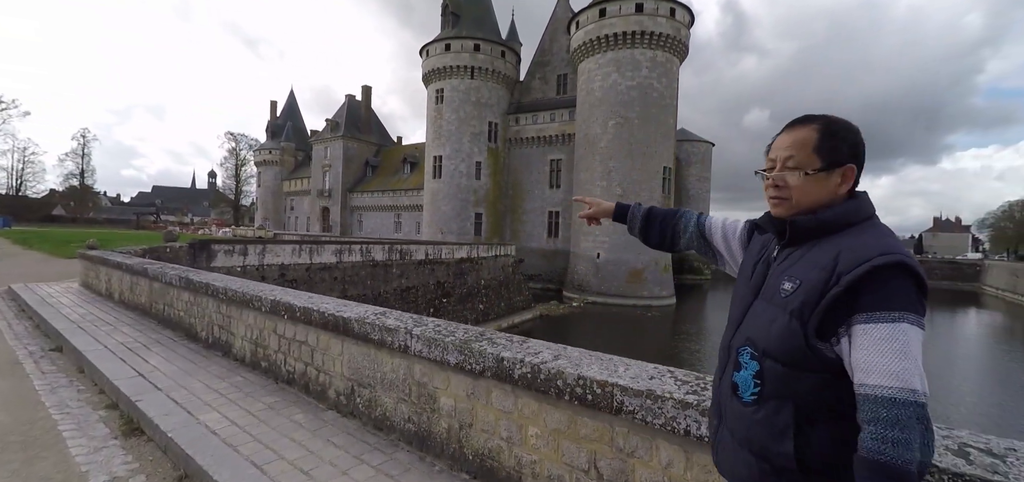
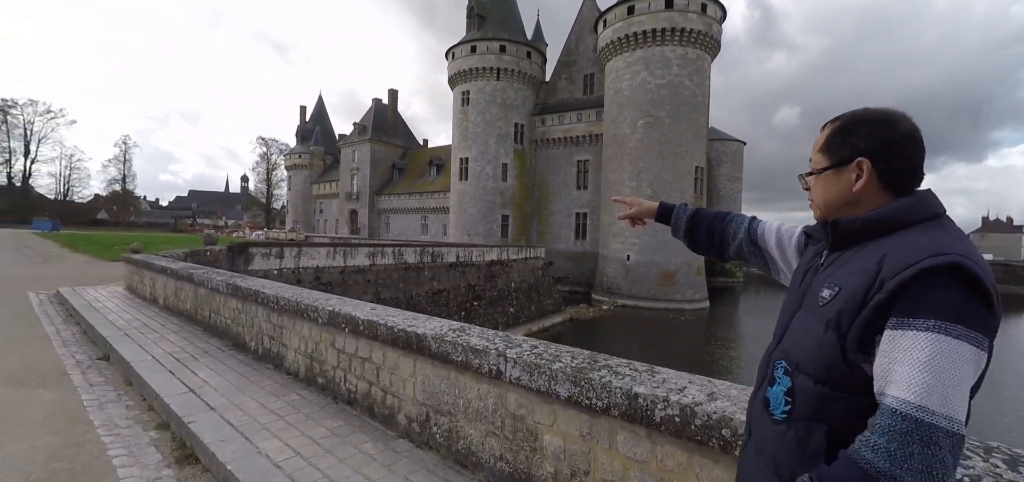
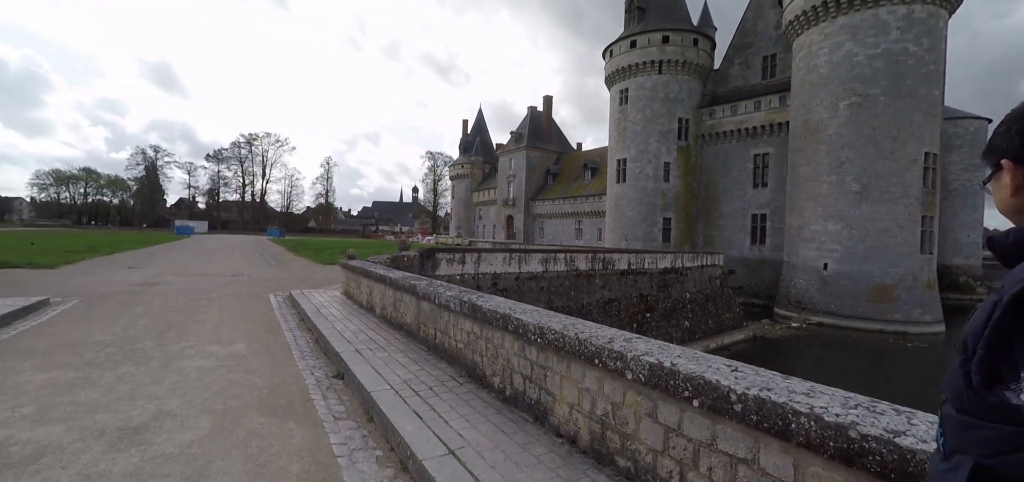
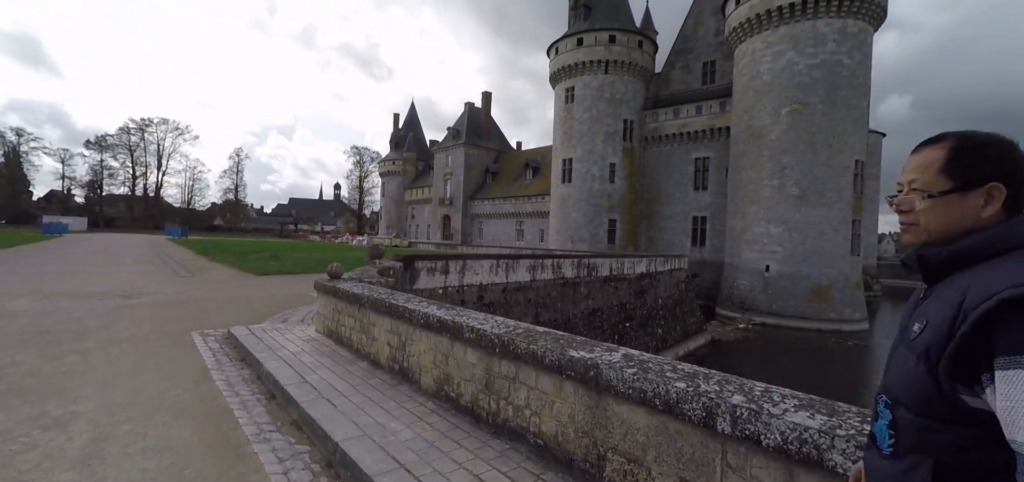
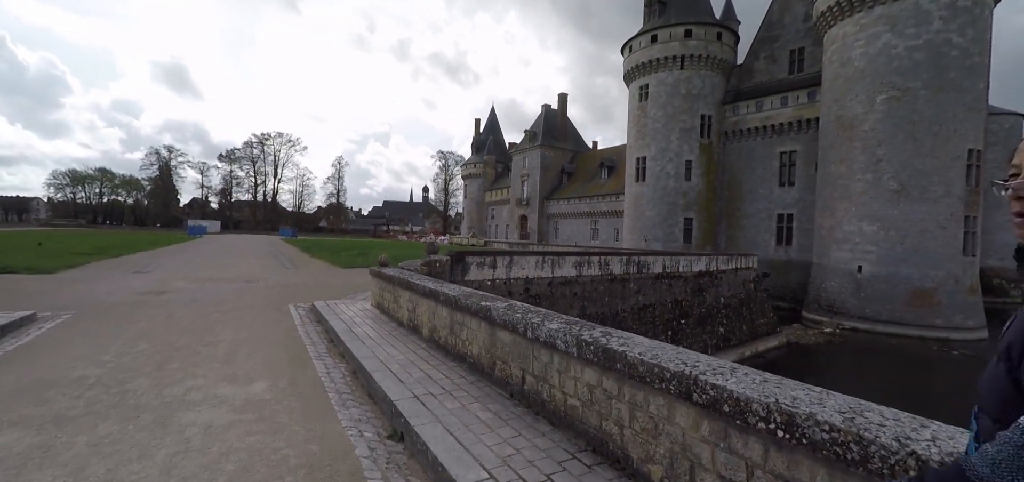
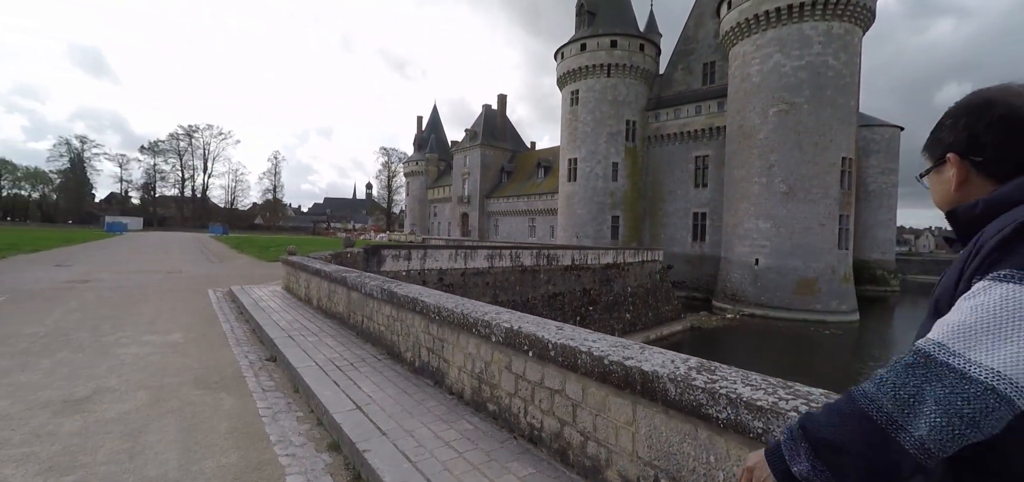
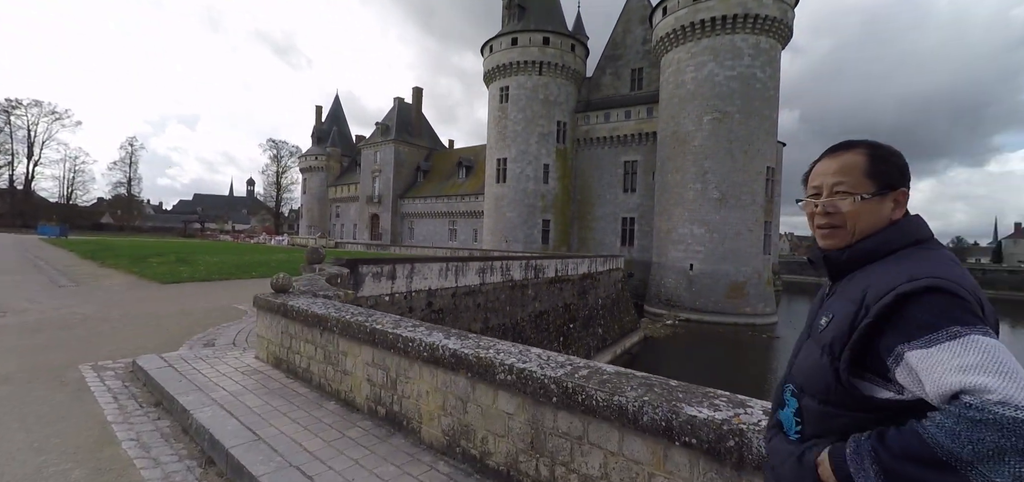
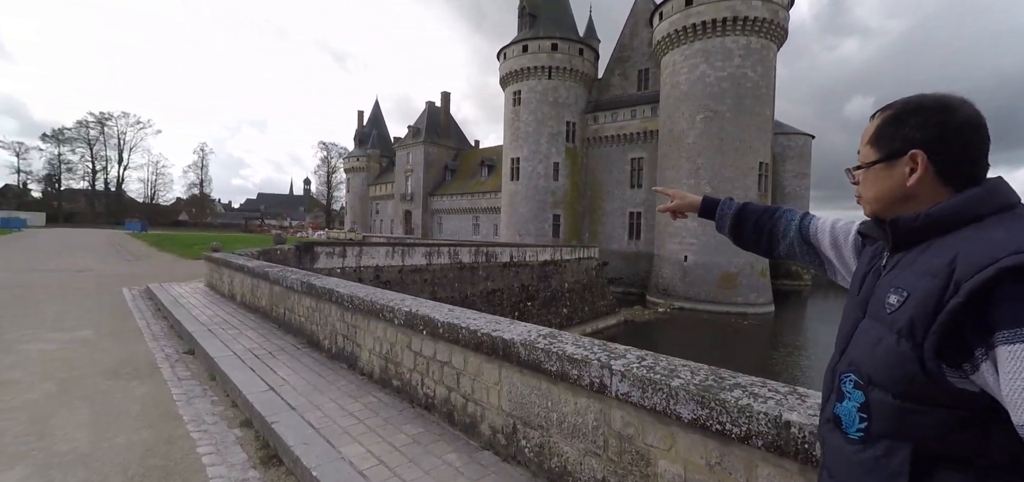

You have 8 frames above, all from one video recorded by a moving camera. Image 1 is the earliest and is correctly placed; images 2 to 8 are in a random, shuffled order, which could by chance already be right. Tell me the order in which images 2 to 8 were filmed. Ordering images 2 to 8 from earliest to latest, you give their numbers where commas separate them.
2, 8, 6, 3, 5, 4, 7
